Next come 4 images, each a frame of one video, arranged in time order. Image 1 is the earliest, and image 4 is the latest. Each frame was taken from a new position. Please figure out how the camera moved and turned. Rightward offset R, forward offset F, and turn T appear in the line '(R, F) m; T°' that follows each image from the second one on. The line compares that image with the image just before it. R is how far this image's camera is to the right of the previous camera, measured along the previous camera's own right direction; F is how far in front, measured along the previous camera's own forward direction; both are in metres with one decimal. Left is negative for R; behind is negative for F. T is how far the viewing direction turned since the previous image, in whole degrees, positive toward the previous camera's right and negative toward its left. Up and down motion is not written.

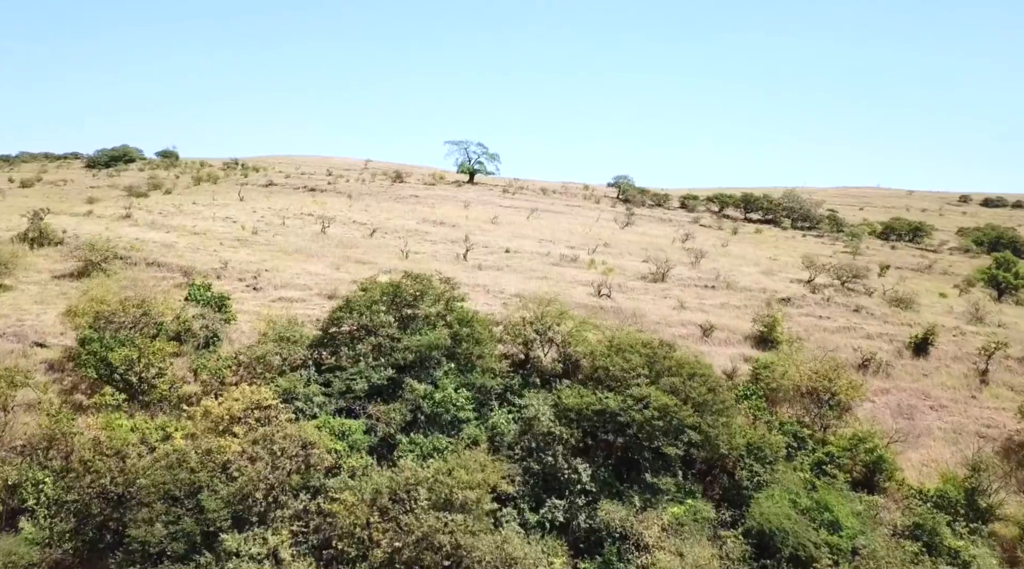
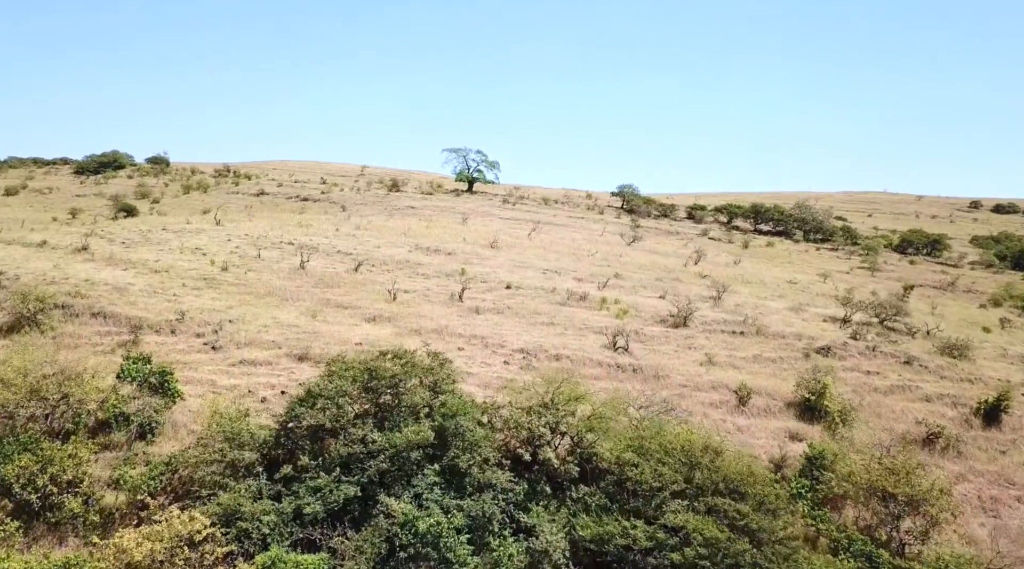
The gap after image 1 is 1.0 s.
(-0.1, +3.6) m; 0°
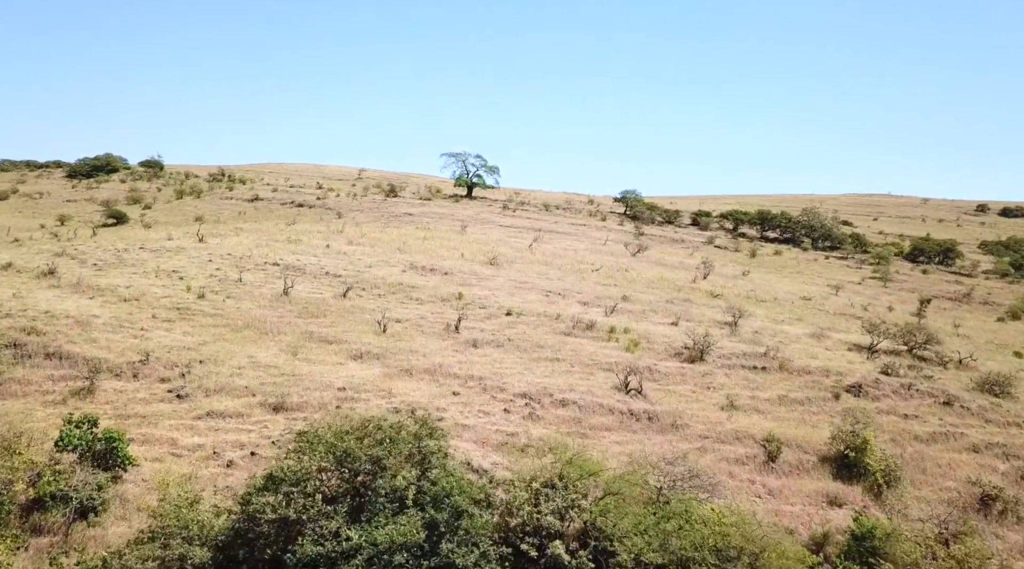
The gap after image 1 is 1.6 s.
(0.0, +2.3) m; 0°
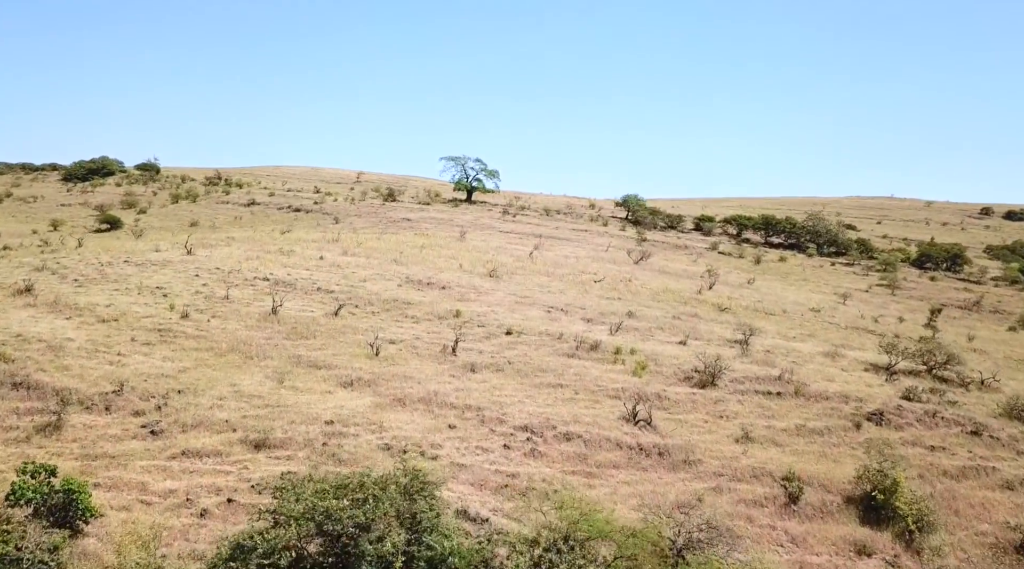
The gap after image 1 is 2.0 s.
(0.0, +1.4) m; 0°
